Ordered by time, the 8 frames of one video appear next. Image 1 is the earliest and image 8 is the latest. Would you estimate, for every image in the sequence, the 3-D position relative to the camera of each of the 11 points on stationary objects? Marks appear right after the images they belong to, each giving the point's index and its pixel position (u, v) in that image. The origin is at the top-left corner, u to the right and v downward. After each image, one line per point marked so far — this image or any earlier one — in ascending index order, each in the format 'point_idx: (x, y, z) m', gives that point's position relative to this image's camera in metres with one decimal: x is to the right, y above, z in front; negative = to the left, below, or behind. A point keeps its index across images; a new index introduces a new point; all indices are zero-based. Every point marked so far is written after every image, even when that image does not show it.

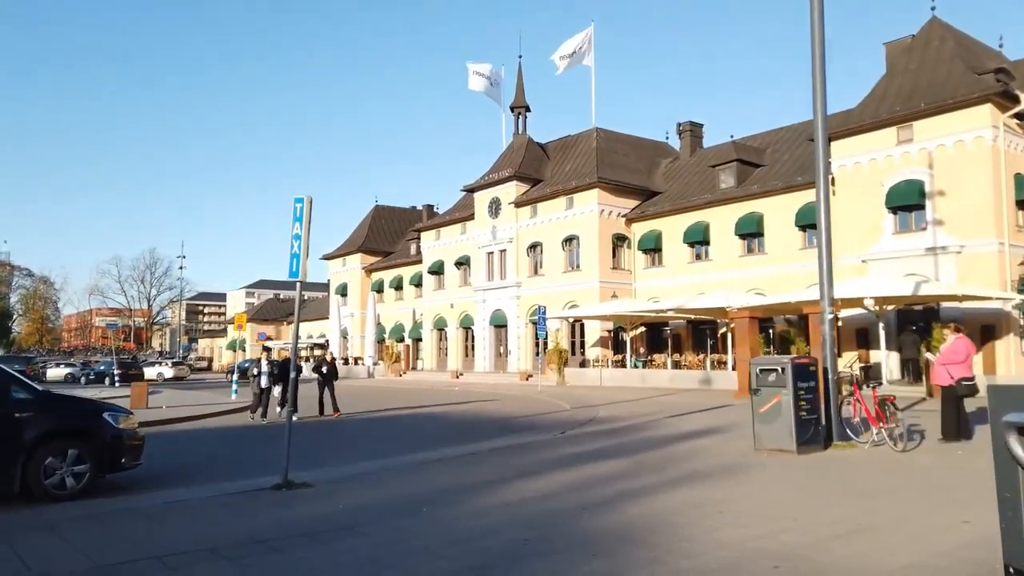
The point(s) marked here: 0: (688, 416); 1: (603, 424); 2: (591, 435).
0: (+3.8, -2.9, +17.4) m
1: (+1.8, -2.8, +16.1) m
2: (+1.4, -2.6, +14.1) m
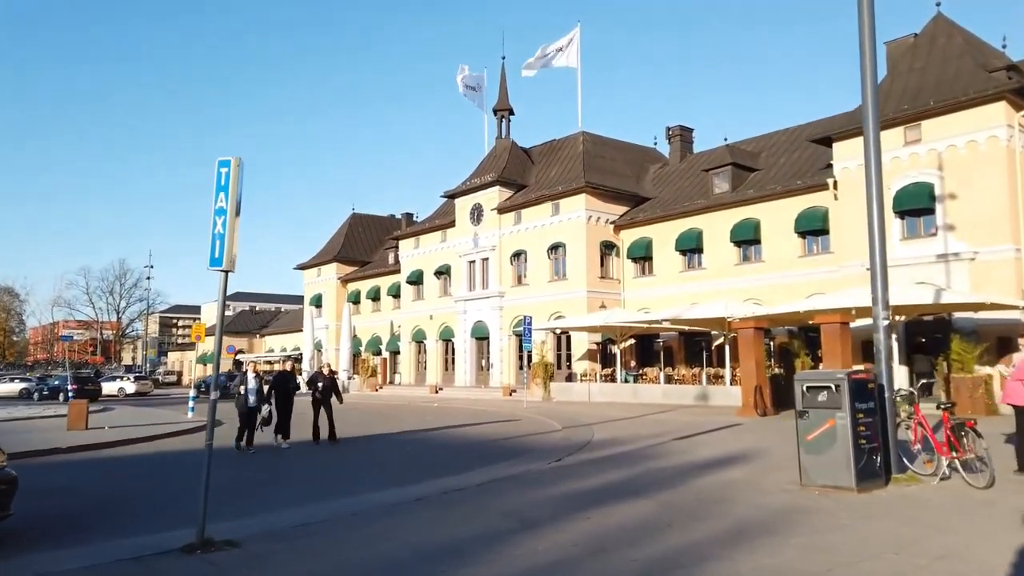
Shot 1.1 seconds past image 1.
0: (+3.5, -3.0, +15.3) m
1: (+1.5, -2.8, +14.0) m
2: (+1.2, -2.6, +12.0) m
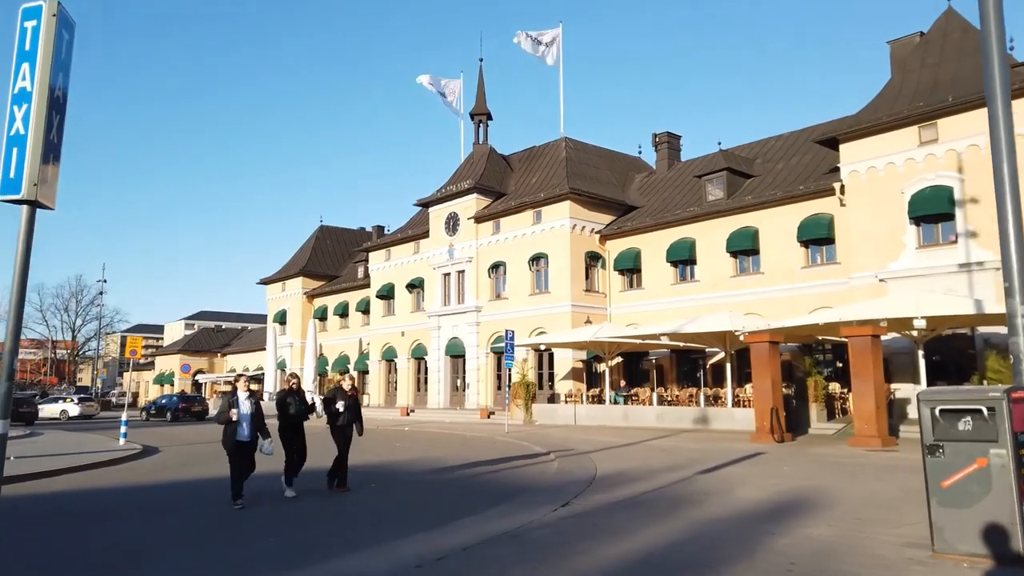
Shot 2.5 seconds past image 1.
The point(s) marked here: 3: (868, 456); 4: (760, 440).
0: (+3.4, -3.0, +12.6) m
1: (+1.4, -2.8, +11.2) m
2: (+1.2, -2.6, +9.2) m
3: (+6.9, -3.3, +15.6) m
4: (+6.0, -3.7, +19.5) m
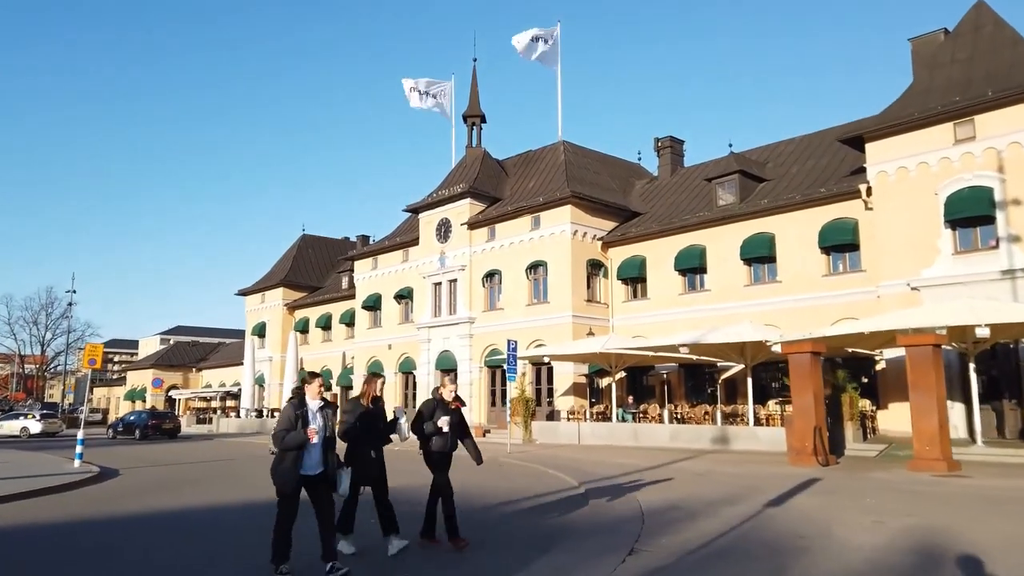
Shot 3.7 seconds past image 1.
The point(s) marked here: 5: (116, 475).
0: (+3.8, -2.9, +10.4) m
1: (+1.9, -2.7, +8.9) m
2: (+1.7, -2.4, +7.0) m
3: (+7.2, -3.3, +13.5) m
4: (+6.3, -3.8, +17.3) m
5: (-9.2, -4.3, +18.6) m
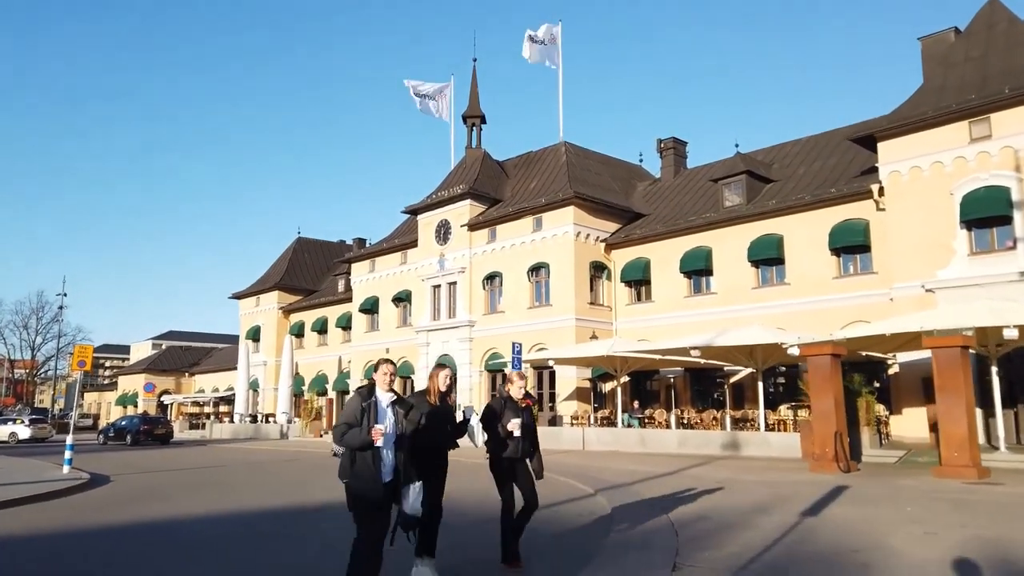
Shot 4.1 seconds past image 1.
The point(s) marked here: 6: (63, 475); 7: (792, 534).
0: (+4.0, -2.8, +9.7) m
1: (+2.1, -2.6, +8.3) m
2: (+1.9, -2.3, +6.3) m
3: (+7.5, -3.3, +12.9) m
4: (+6.5, -3.8, +16.7) m
5: (-9.0, -4.3, +17.8) m
6: (-10.5, -4.4, +18.7) m
7: (+3.1, -2.7, +8.8) m
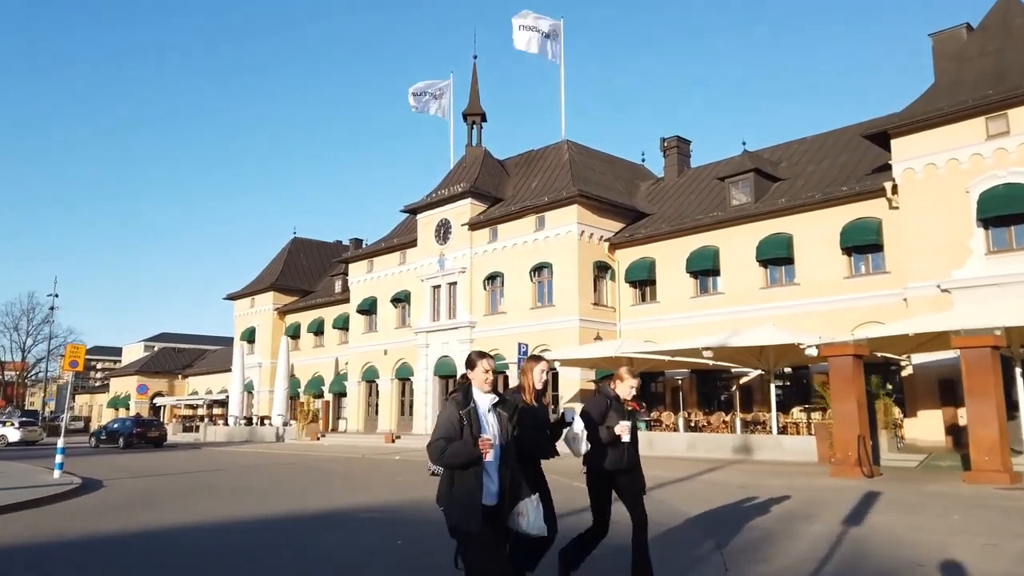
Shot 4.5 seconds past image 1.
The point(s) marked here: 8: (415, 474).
0: (+4.3, -2.8, +9.1) m
1: (+2.4, -2.5, +7.6) m
2: (+2.2, -2.2, +5.7) m
3: (+7.7, -3.2, +12.3) m
4: (+6.7, -3.7, +16.1) m
5: (-8.8, -4.2, +17.1) m
6: (-10.3, -4.3, +18.0) m
7: (+3.3, -2.6, +8.1) m
8: (-2.4, -4.5, +19.7) m
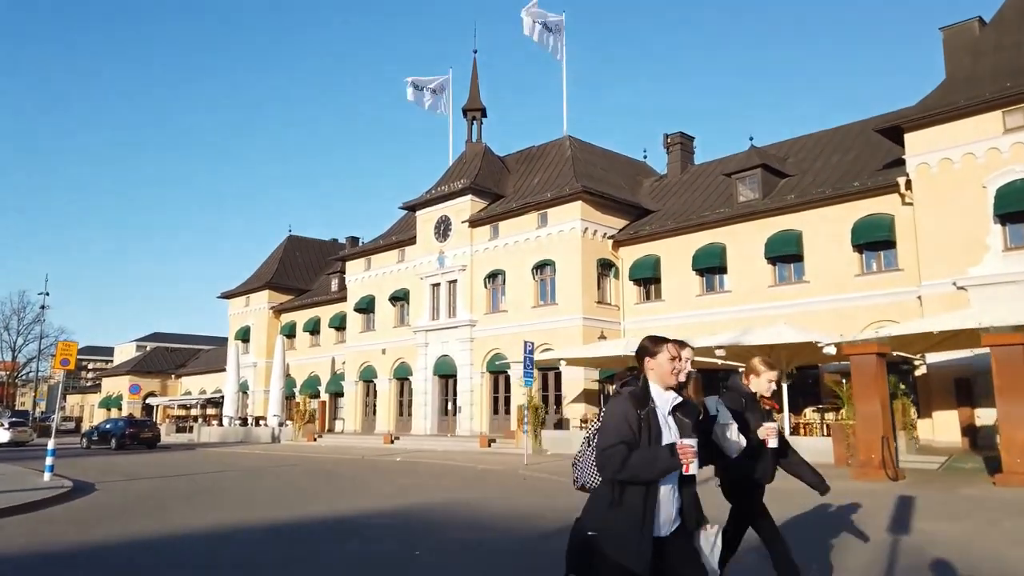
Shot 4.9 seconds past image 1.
0: (+4.6, -2.7, +8.5) m
1: (+2.7, -2.4, +7.0) m
2: (+2.6, -2.1, +5.0) m
3: (+8.0, -3.1, +11.7) m
4: (+6.9, -3.6, +15.5) m
5: (-8.6, -4.1, +16.3) m
6: (-10.1, -4.2, +17.2) m
7: (+3.6, -2.5, +7.5) m
8: (-2.2, -4.4, +19.0) m
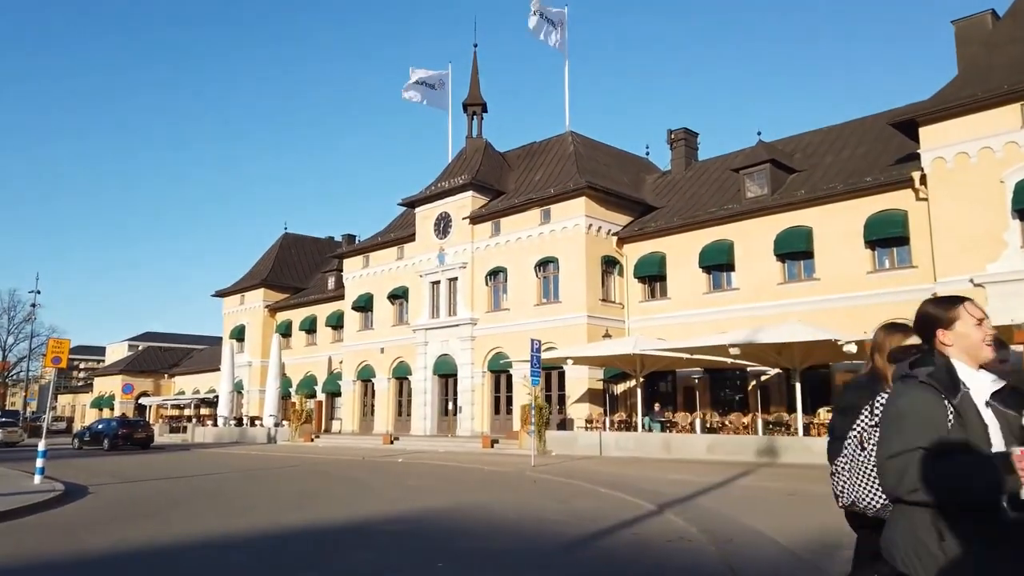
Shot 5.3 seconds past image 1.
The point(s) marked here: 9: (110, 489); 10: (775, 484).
0: (+4.9, -2.6, +7.9) m
1: (+3.0, -2.3, +6.4) m
2: (+2.9, -2.0, +4.4) m
3: (+8.2, -3.0, +11.1) m
4: (+7.1, -3.6, +14.9) m
5: (-8.4, -4.0, +15.6) m
6: (-9.8, -4.1, +16.5) m
7: (+3.9, -2.4, +6.9) m
8: (-2.0, -4.3, +18.4) m
9: (-8.1, -4.0, +16.1) m
10: (+5.0, -3.8, +15.4) m
